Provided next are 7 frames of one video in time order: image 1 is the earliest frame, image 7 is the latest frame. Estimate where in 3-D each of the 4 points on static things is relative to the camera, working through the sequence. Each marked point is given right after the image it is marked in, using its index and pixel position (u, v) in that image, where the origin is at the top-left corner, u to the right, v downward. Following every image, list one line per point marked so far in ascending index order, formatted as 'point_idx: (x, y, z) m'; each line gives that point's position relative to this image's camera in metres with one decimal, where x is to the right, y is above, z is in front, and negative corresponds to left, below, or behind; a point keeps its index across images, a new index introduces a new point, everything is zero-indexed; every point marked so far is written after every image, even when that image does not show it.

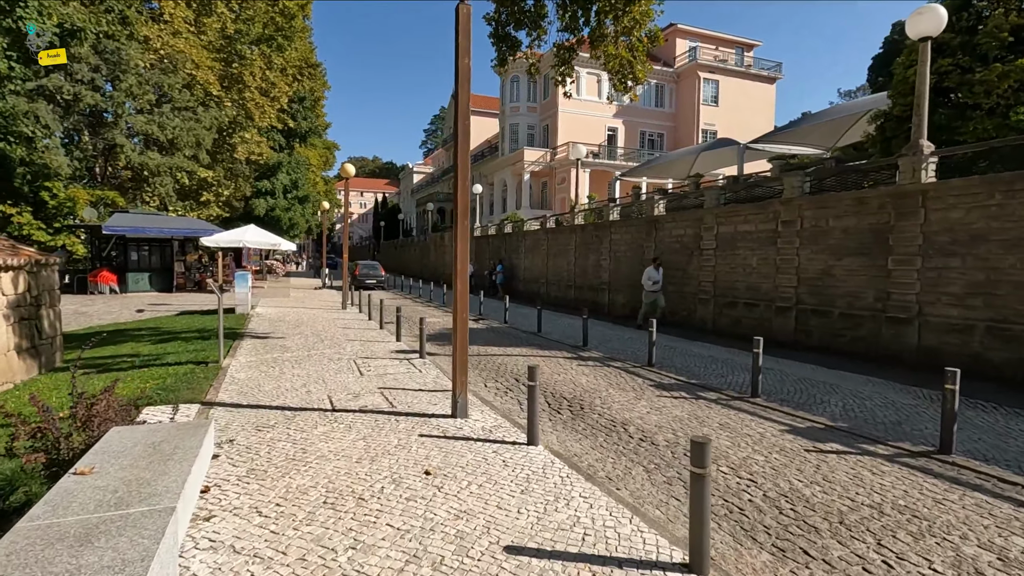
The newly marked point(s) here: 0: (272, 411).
0: (-2.9, -1.5, +6.4) m
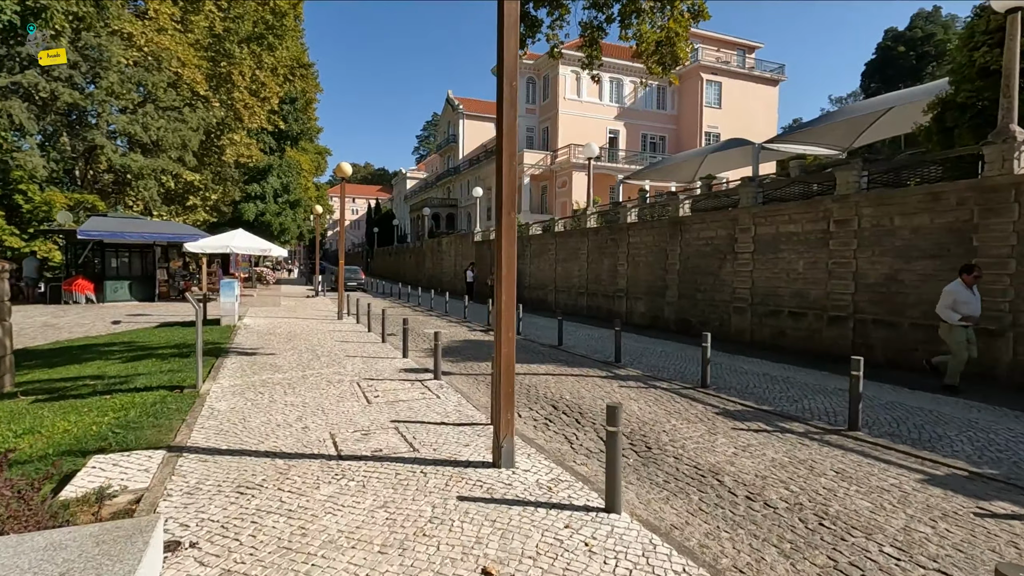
0: (-2.3, -1.6, +5.0) m
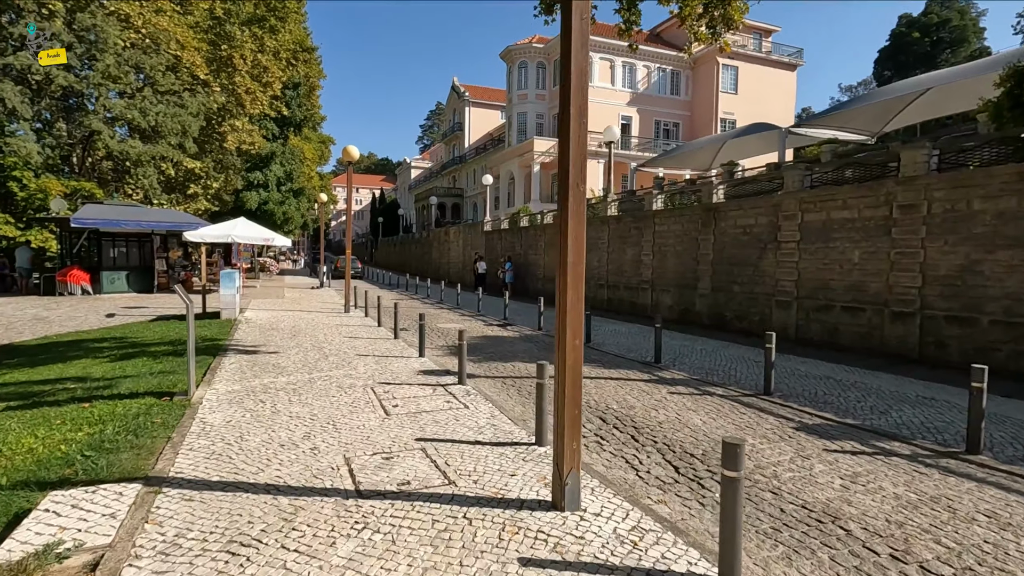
0: (-1.9, -1.5, +3.9) m
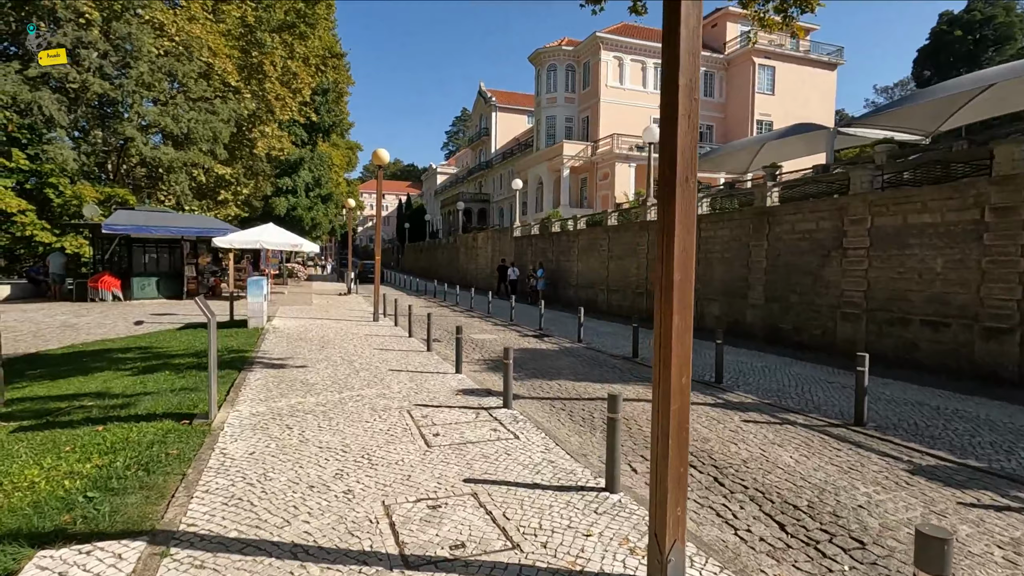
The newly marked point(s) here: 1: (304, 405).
0: (-1.4, -1.7, +3.2) m
1: (-2.6, -1.5, +6.8) m
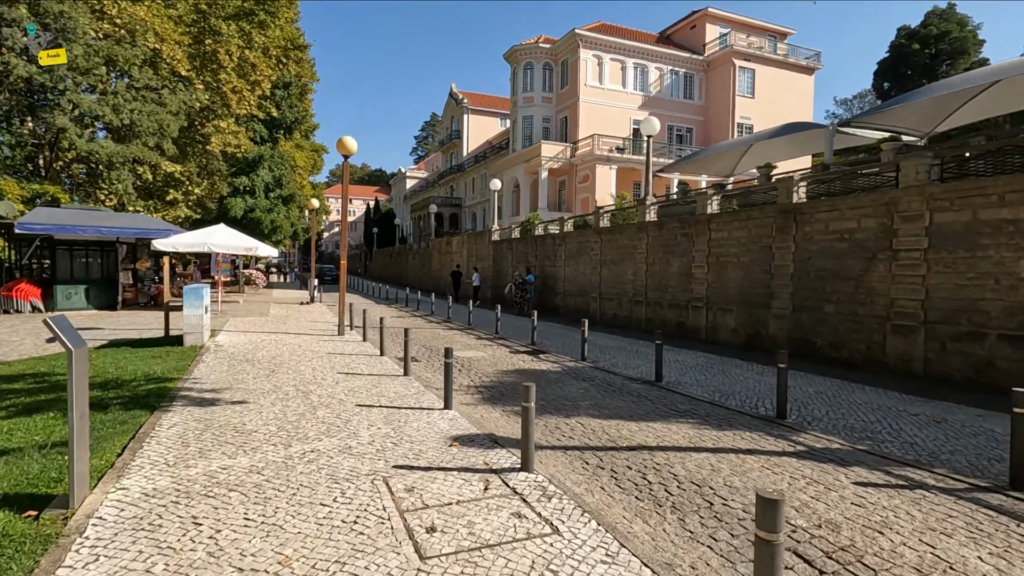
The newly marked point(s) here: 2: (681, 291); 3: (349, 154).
0: (-1.0, -1.7, +1.1) m
1: (-2.4, -1.6, +4.7) m
2: (+4.7, -0.1, +14.8) m
3: (-4.4, +3.6, +14.4) m
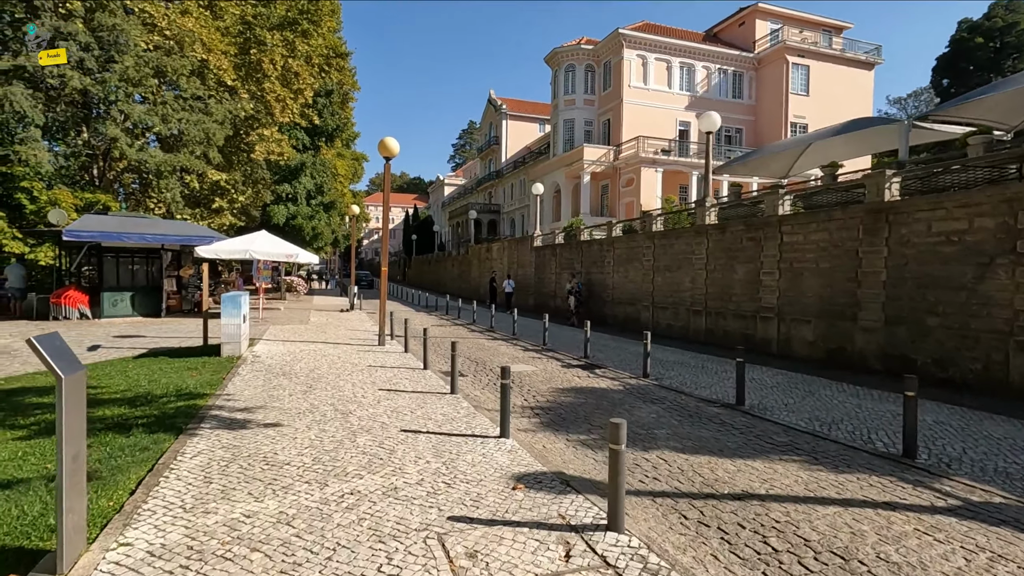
0: (-0.6, -1.8, +0.2) m
1: (-1.8, -1.7, +3.9) m
2: (+5.9, -0.3, +13.5) m
3: (-3.1, +3.4, +13.7) m
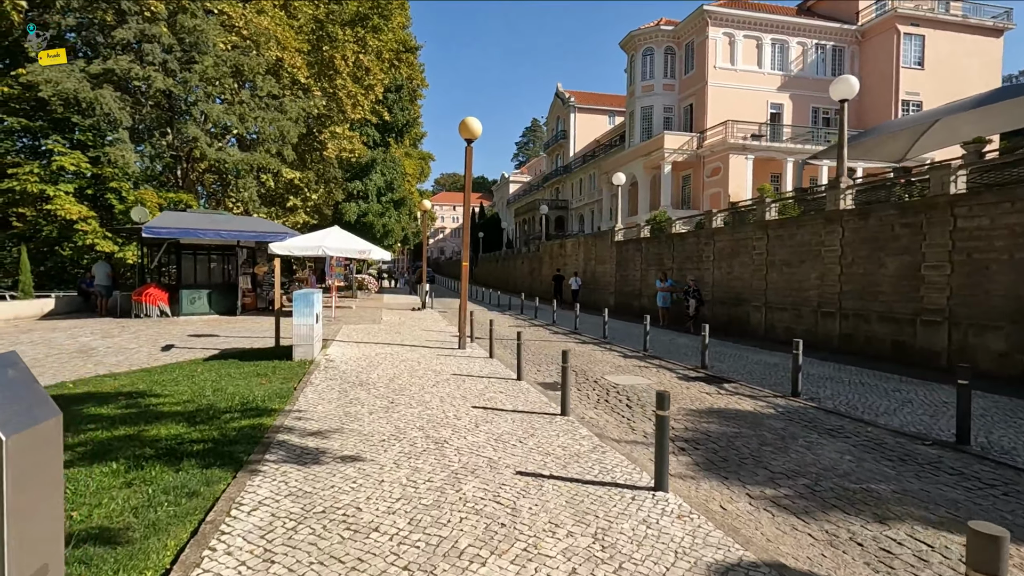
0: (0.0, -1.7, -1.4) m
1: (-0.8, -1.6, +2.4) m
2: (+8.1, -0.3, +11.1) m
3: (-0.9, +3.4, +12.3) m
